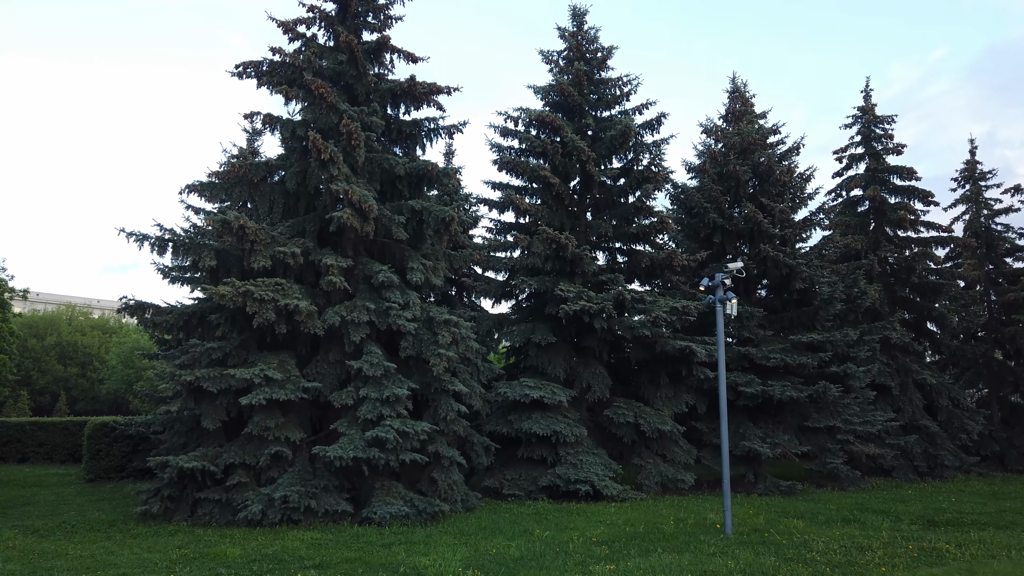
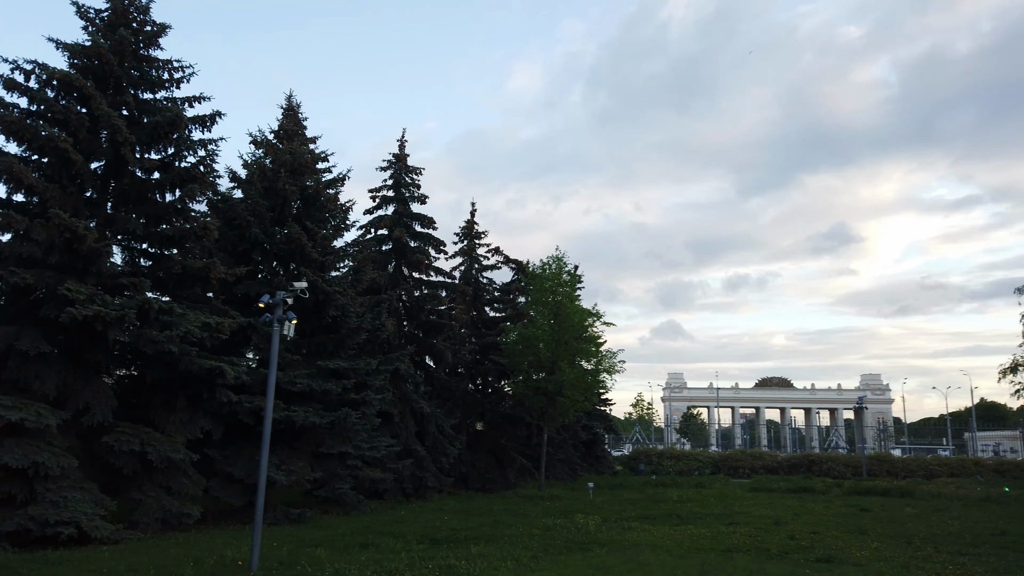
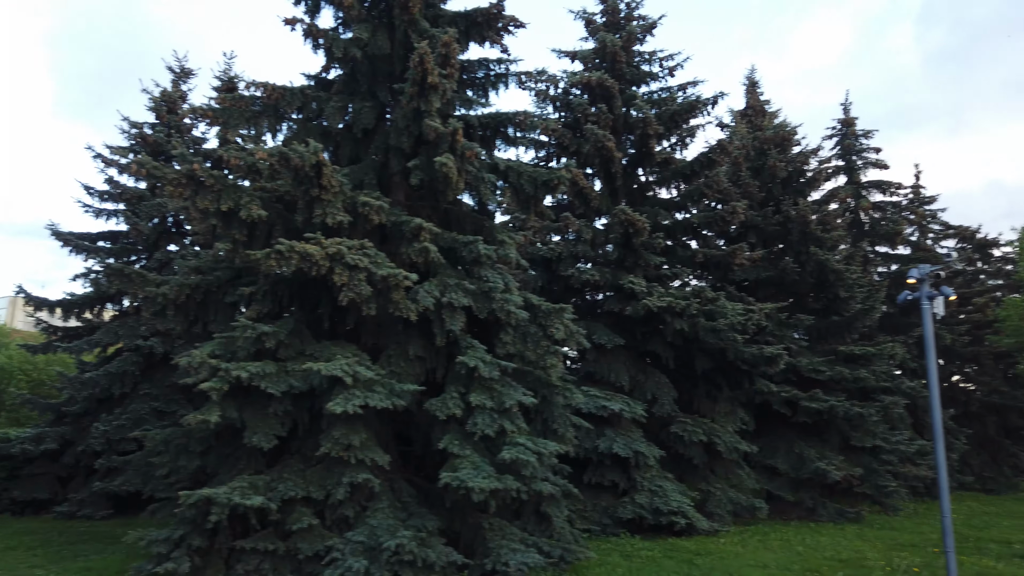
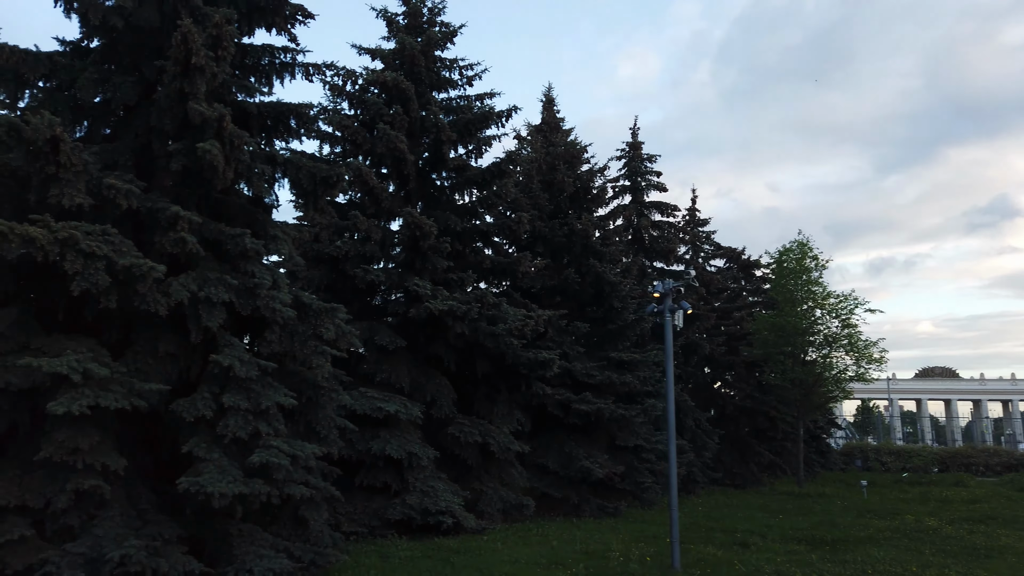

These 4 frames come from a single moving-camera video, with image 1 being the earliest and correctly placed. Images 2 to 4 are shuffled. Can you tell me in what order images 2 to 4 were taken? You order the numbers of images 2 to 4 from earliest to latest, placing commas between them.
2, 4, 3
